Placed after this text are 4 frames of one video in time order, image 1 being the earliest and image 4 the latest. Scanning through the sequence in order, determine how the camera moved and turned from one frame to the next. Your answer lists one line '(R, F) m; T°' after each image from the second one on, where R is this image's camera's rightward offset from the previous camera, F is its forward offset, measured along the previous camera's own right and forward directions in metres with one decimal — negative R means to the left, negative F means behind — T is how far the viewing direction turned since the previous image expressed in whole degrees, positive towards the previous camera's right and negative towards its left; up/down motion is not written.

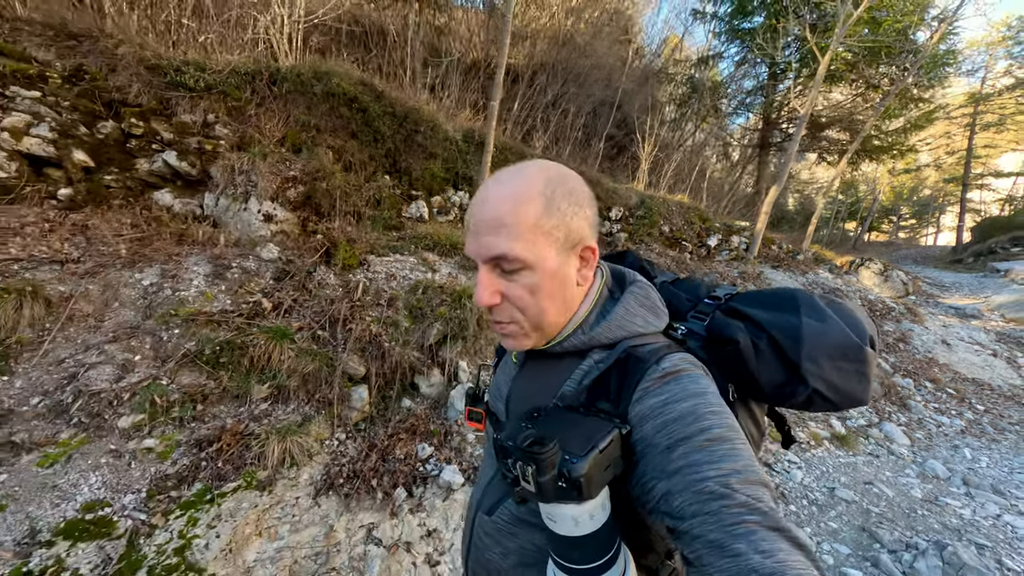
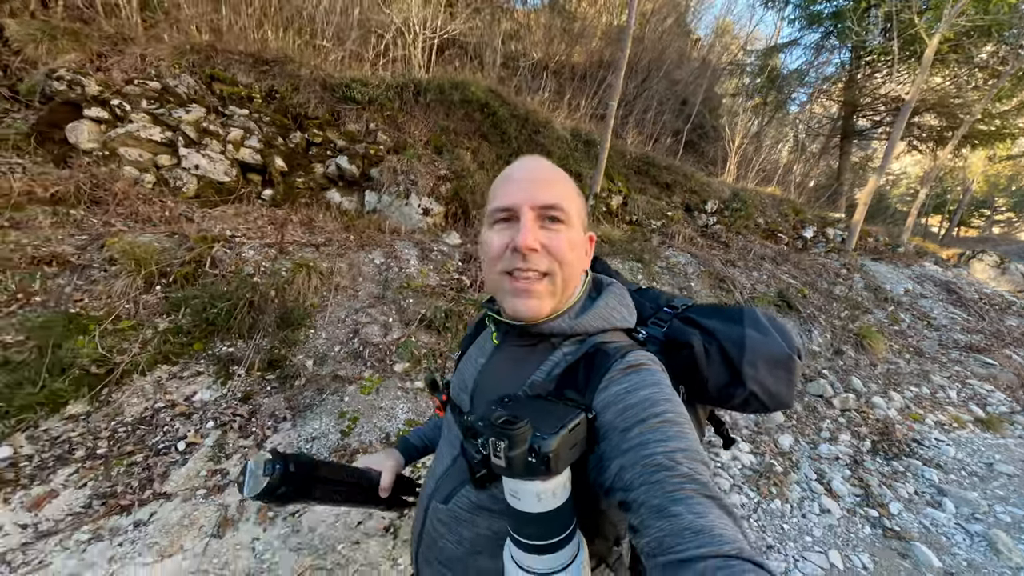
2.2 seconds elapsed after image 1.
(-1.2, -0.5) m; -6°
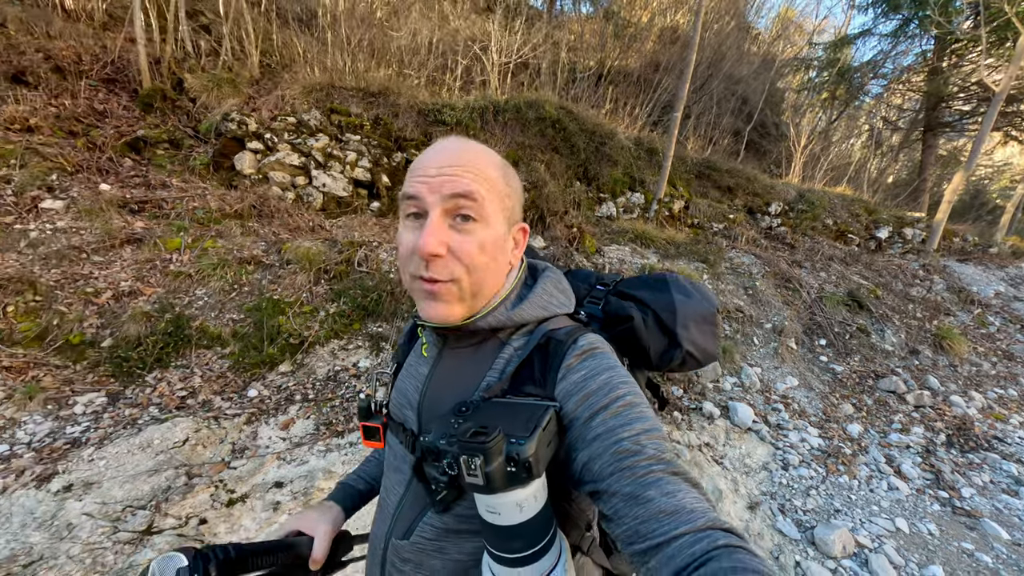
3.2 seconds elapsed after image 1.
(-0.4, -0.6) m; -7°
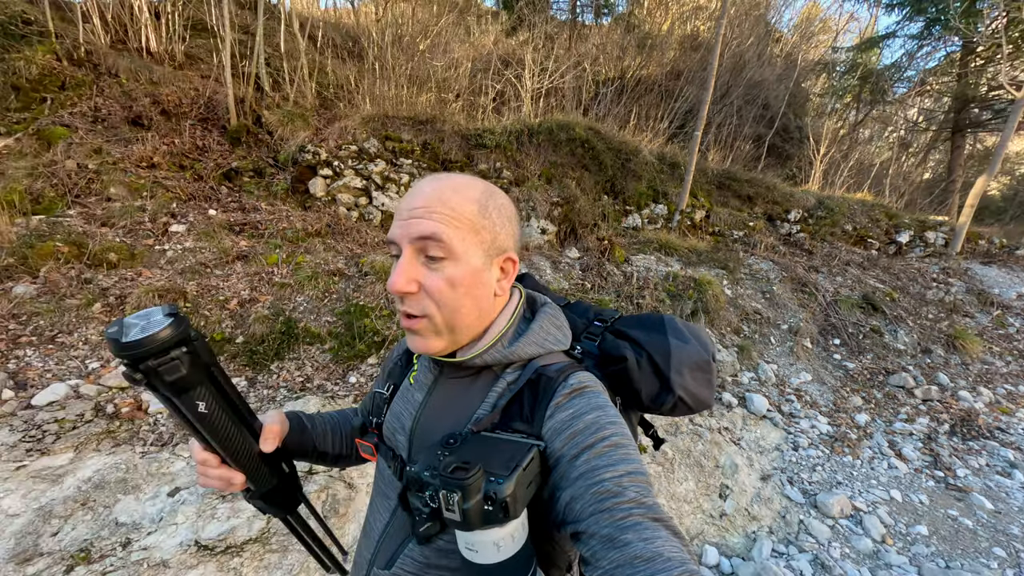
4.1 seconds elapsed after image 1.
(-0.3, -0.7) m; -3°
